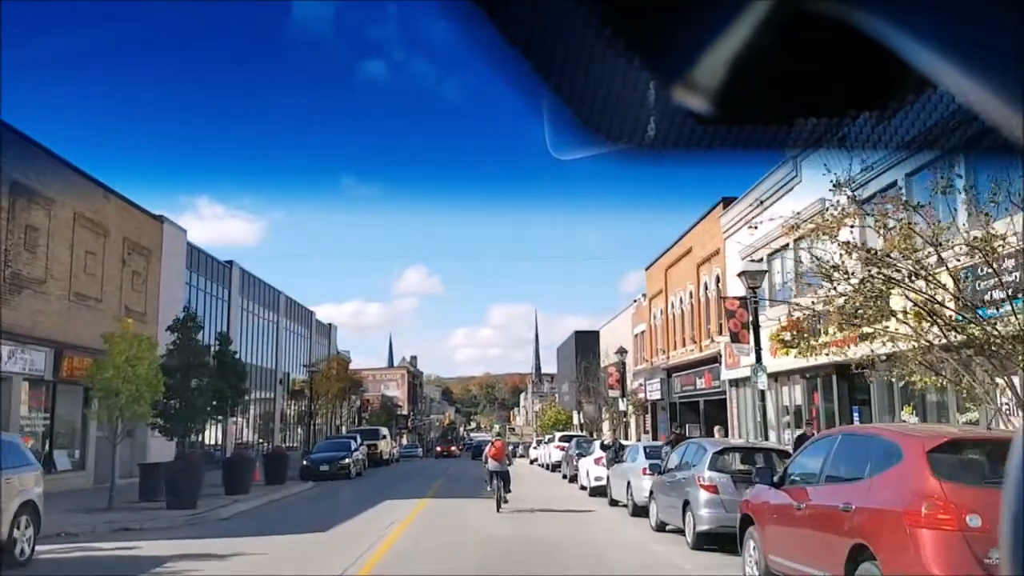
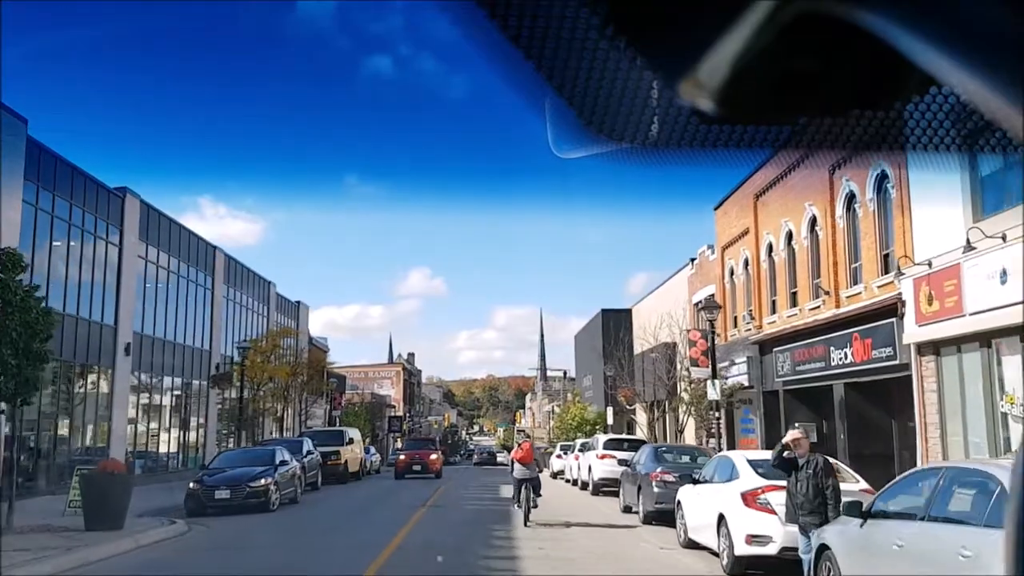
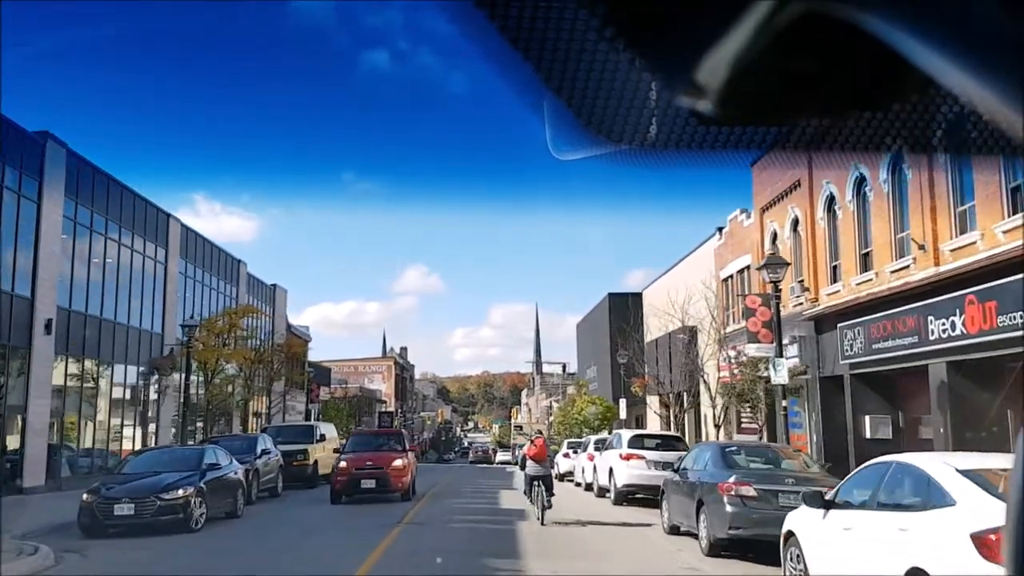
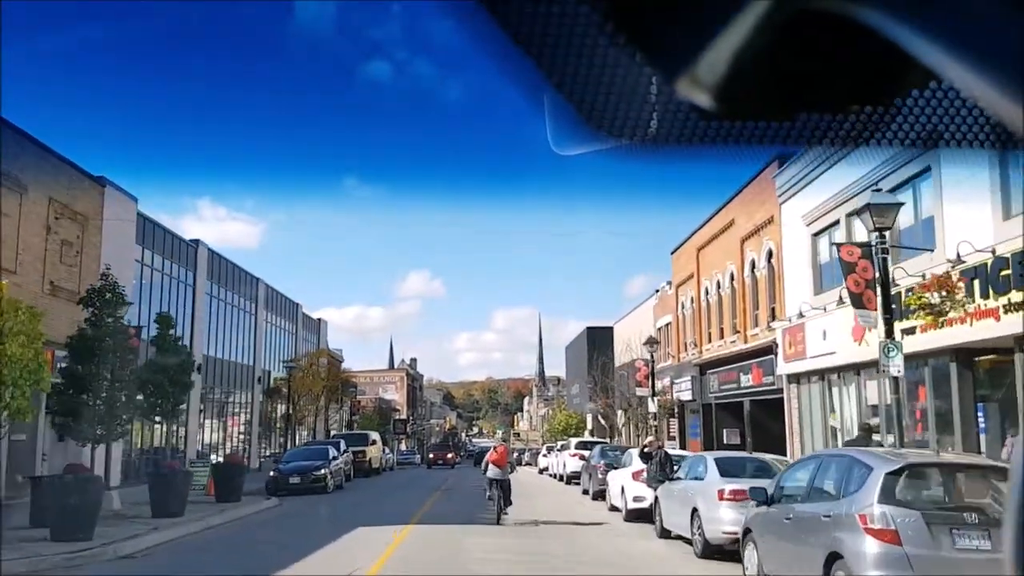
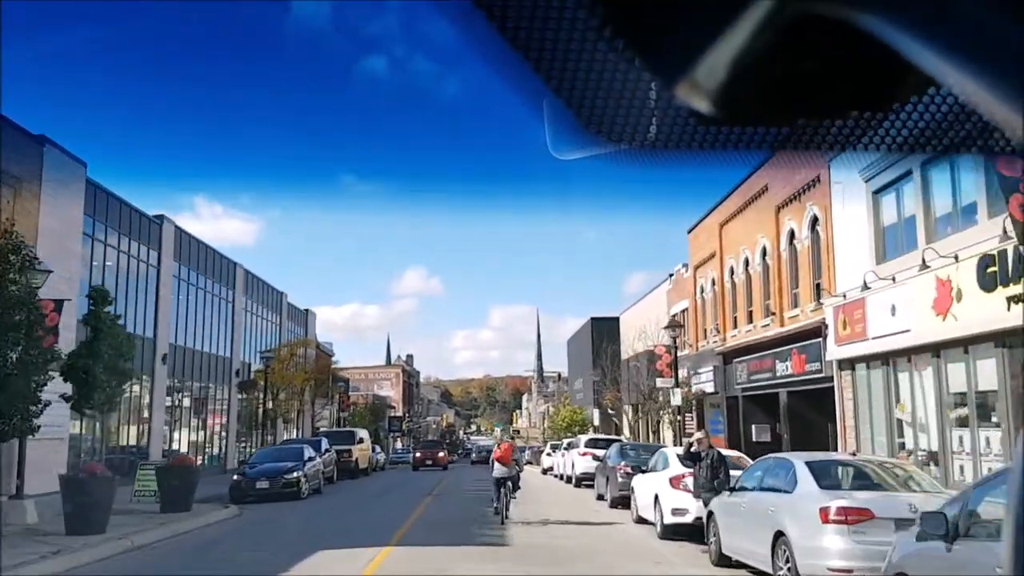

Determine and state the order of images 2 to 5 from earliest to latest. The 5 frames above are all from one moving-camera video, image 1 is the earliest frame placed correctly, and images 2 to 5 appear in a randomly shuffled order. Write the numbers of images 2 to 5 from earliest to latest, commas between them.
4, 5, 2, 3
